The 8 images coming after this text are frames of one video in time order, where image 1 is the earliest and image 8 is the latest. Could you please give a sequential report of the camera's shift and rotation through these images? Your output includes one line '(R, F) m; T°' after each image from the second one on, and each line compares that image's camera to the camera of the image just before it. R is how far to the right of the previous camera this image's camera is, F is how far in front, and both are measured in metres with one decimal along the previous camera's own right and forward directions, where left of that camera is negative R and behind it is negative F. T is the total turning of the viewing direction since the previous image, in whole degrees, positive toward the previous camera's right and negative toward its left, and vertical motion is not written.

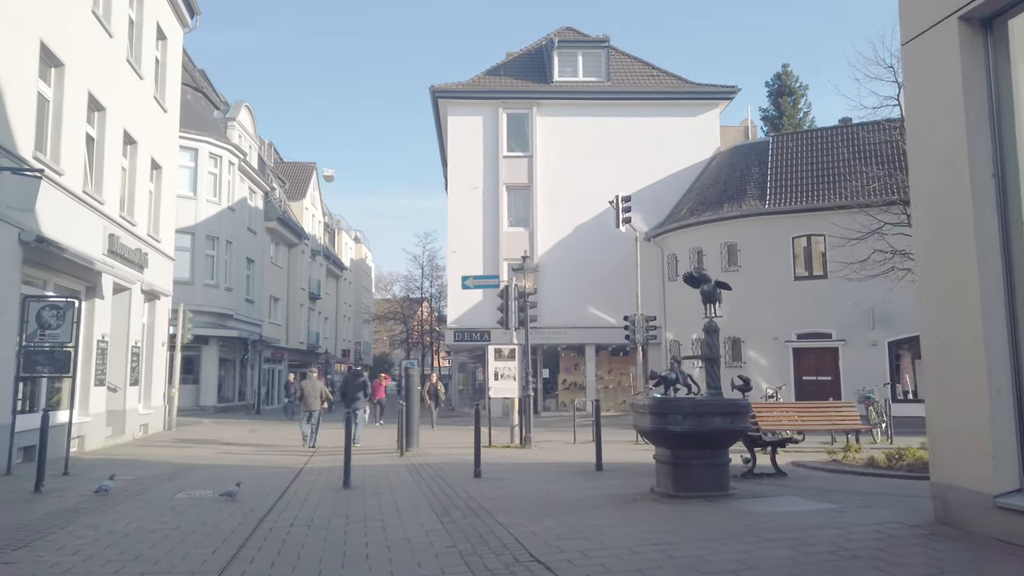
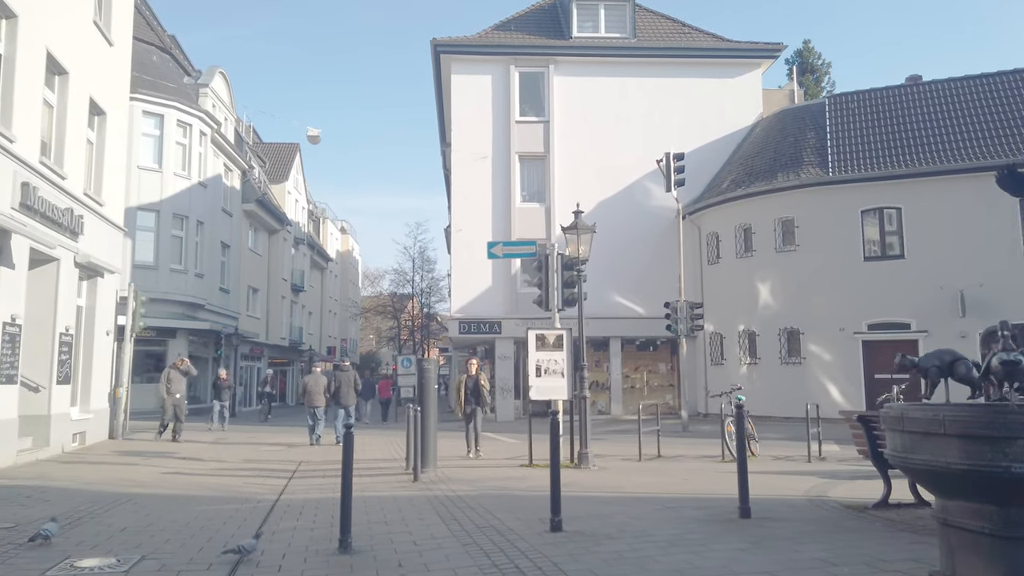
(-1.1, +4.3) m; +1°
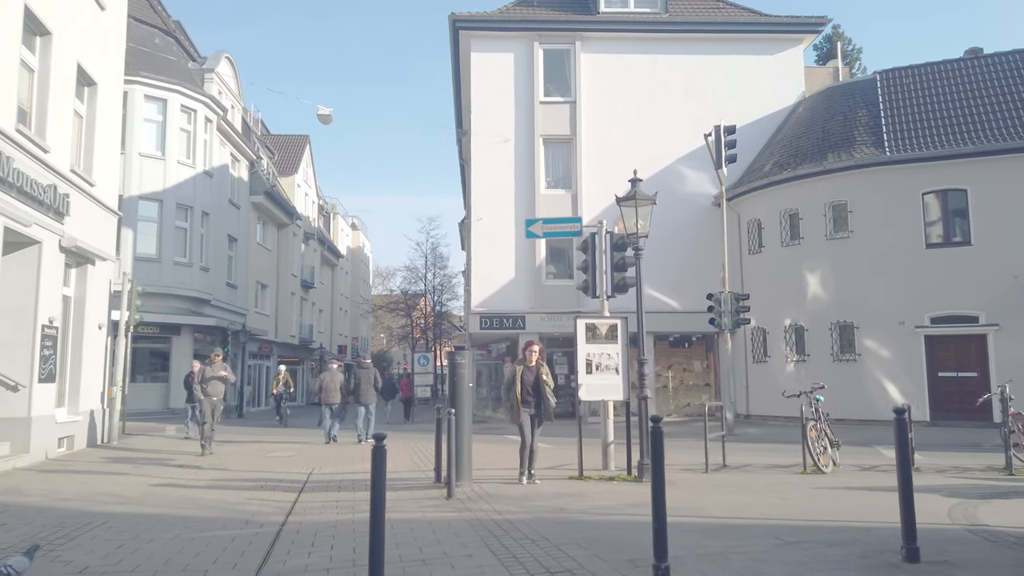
(-0.5, +1.9) m; -1°
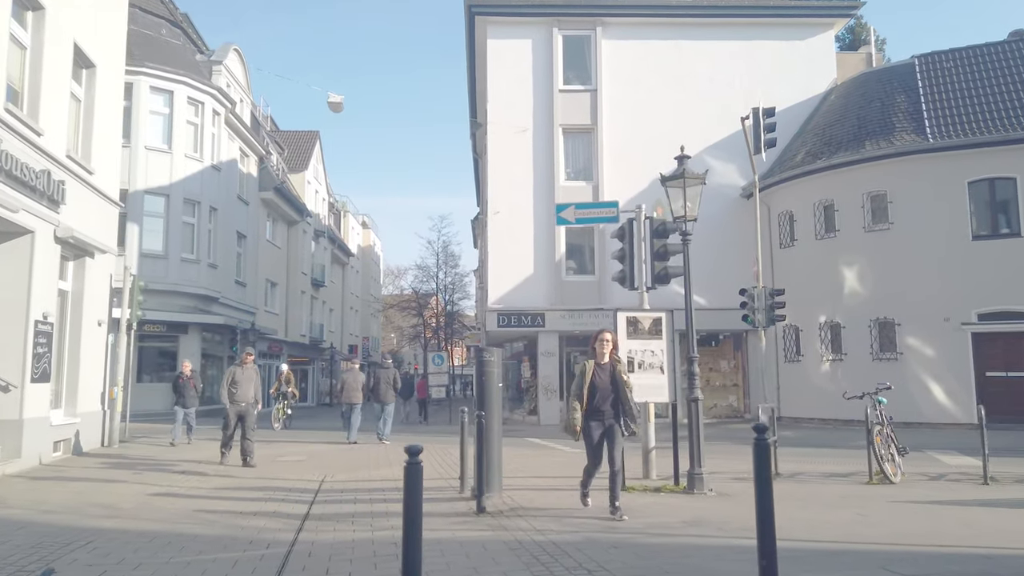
(-0.3, +1.1) m; -1°
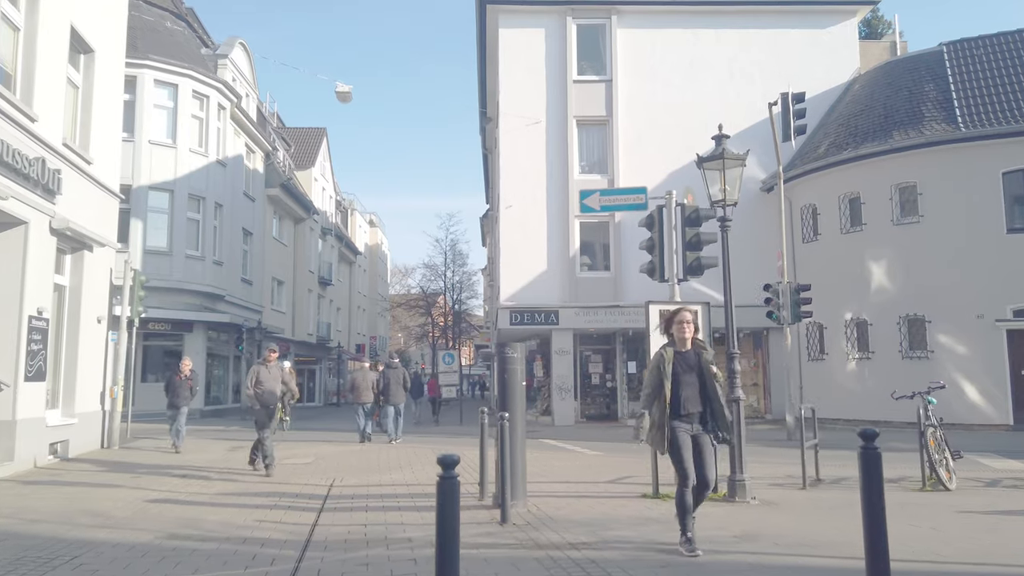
(-0.2, +0.7) m; 0°
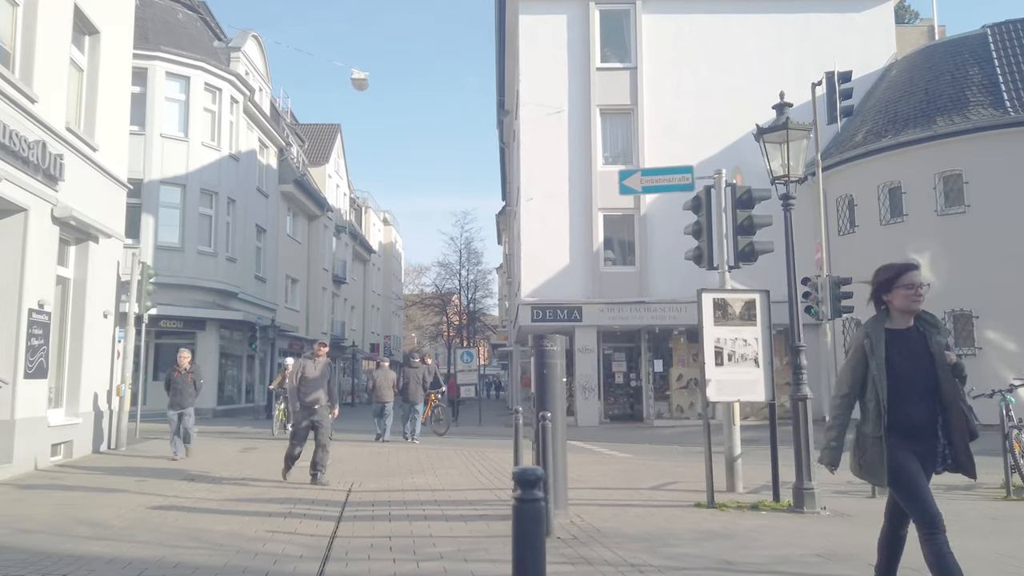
(-0.3, +0.9) m; -1°
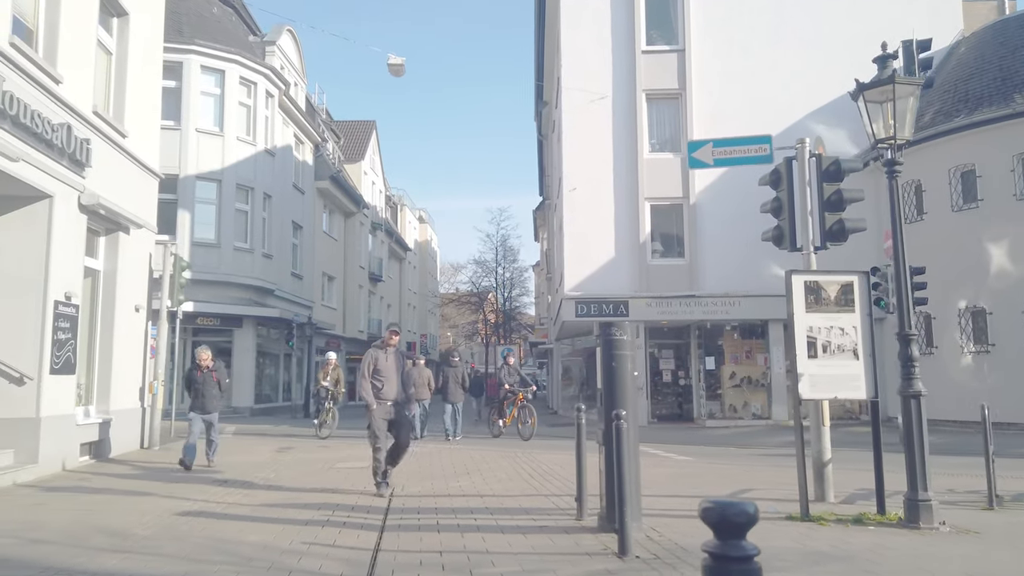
(-0.3, +0.9) m; -3°
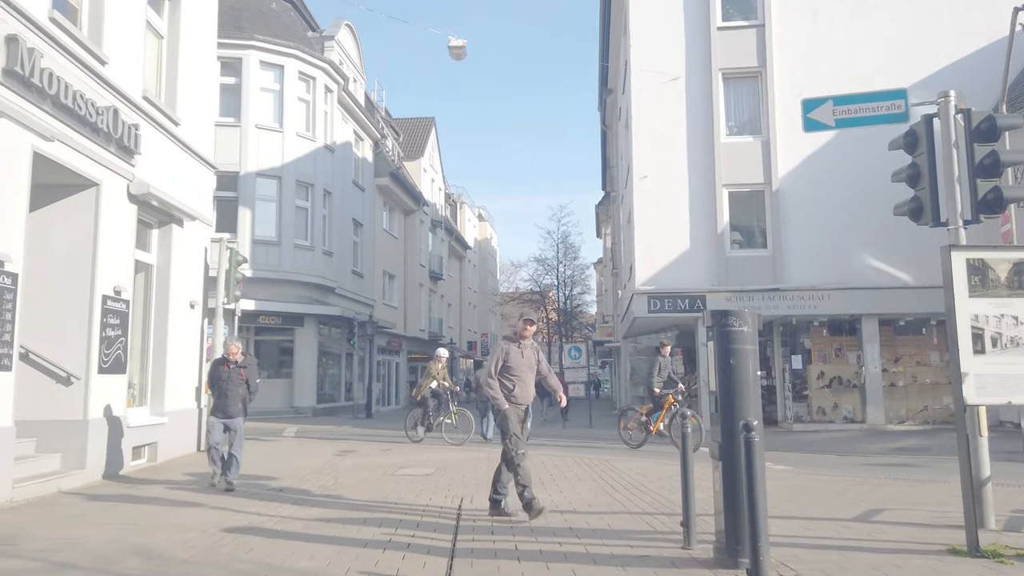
(-0.3, +1.1) m; -4°
